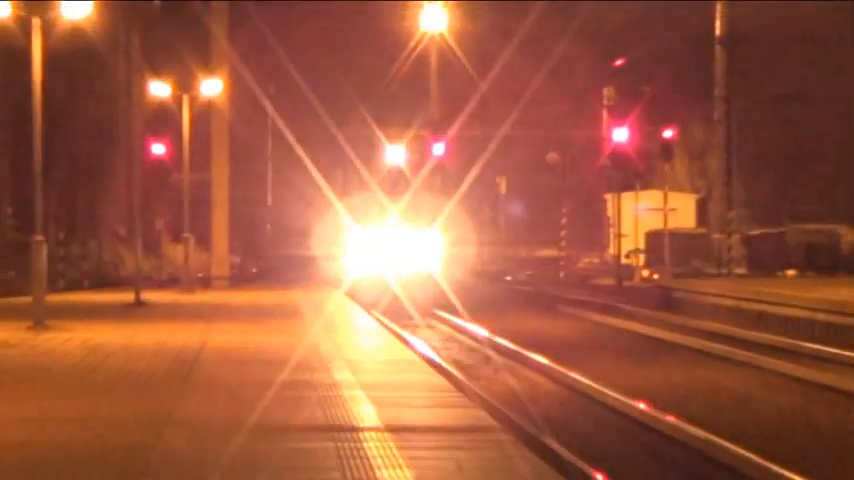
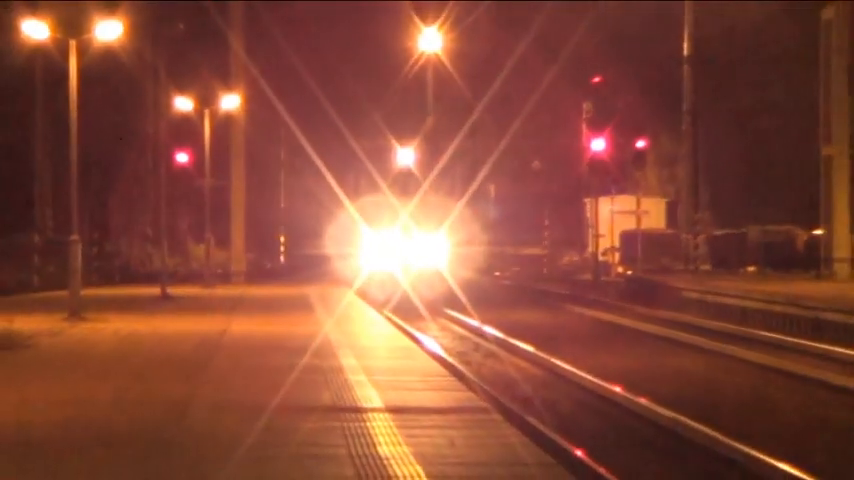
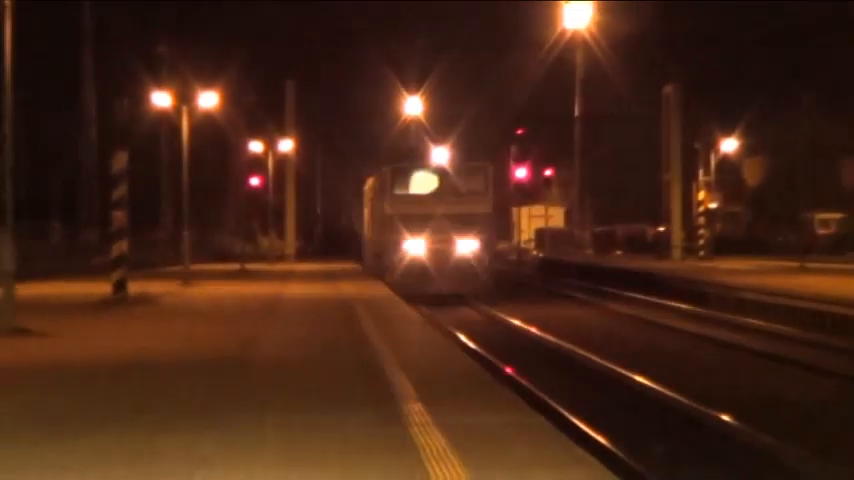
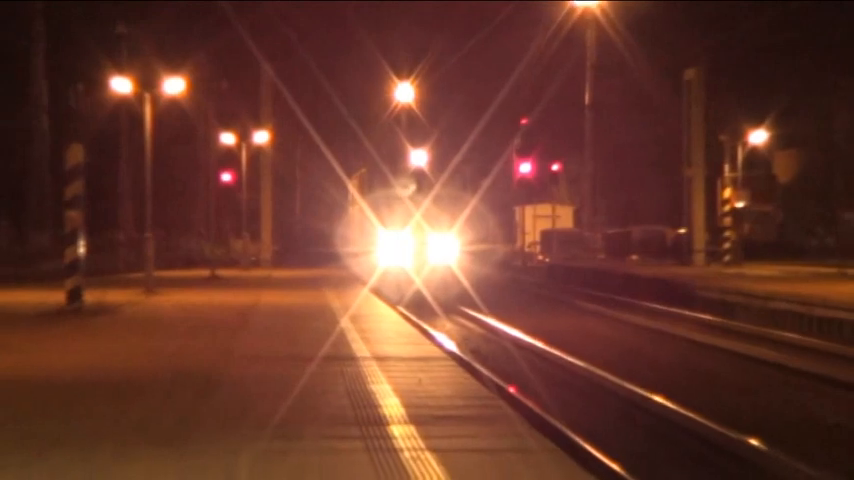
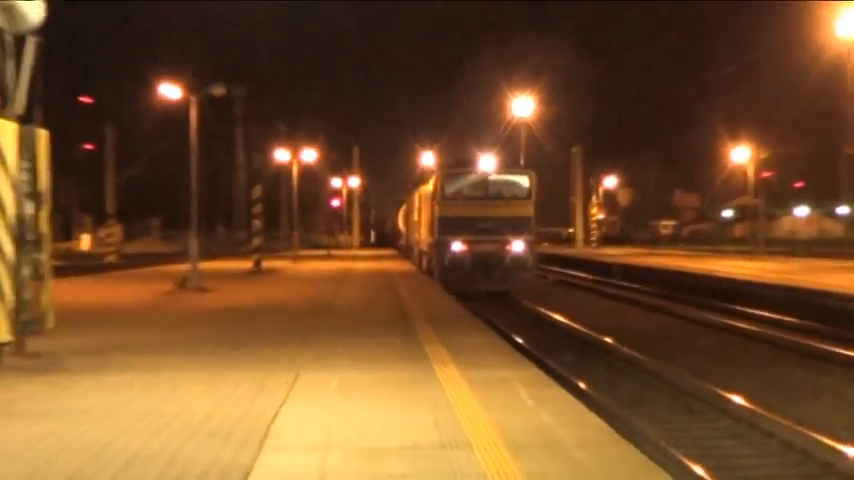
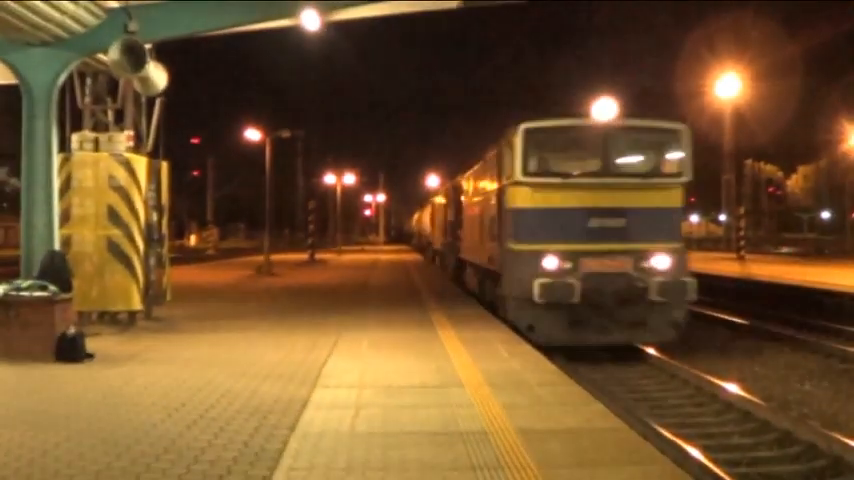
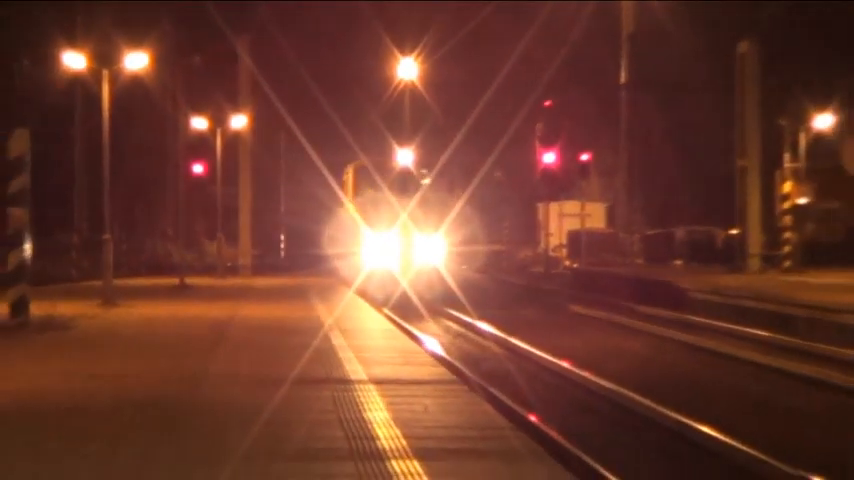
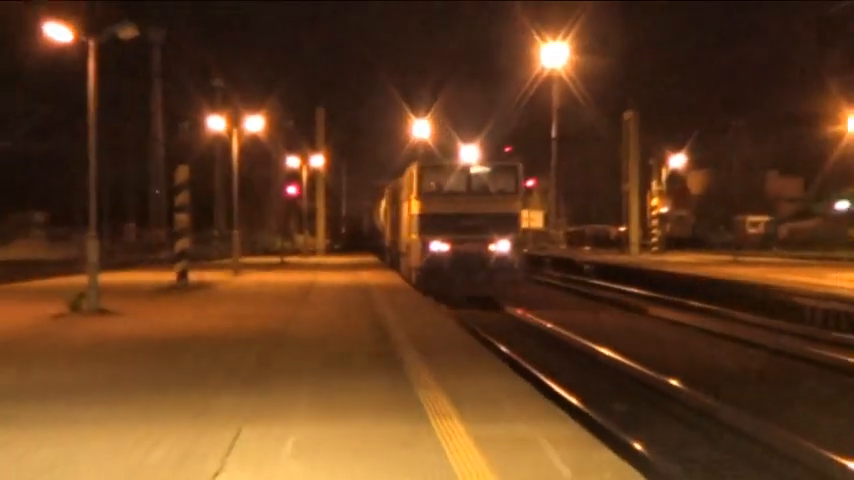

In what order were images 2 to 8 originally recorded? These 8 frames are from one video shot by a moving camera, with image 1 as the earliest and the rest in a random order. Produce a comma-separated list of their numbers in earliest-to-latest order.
2, 7, 4, 3, 8, 5, 6
